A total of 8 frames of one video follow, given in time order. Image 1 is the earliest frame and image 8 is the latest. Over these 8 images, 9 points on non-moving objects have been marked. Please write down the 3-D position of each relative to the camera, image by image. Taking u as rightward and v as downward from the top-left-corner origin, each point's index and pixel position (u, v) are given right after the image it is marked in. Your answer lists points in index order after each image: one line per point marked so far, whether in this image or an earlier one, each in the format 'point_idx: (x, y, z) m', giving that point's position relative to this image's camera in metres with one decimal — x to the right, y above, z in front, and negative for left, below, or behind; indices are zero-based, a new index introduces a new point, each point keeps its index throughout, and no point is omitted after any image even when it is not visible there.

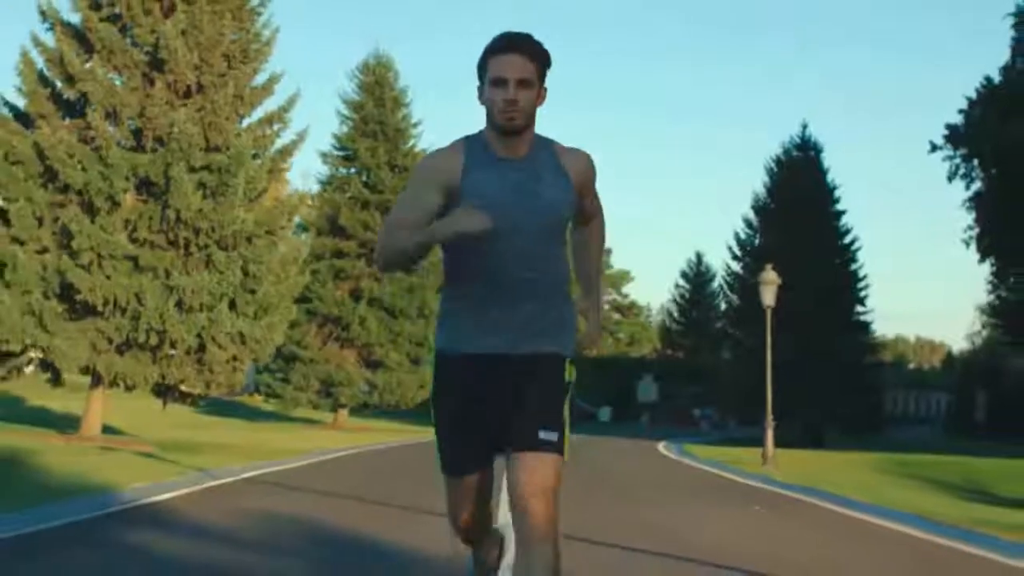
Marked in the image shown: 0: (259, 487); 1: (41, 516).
0: (-2.8, -2.4, +17.3) m
1: (-4.6, -2.2, +13.9) m
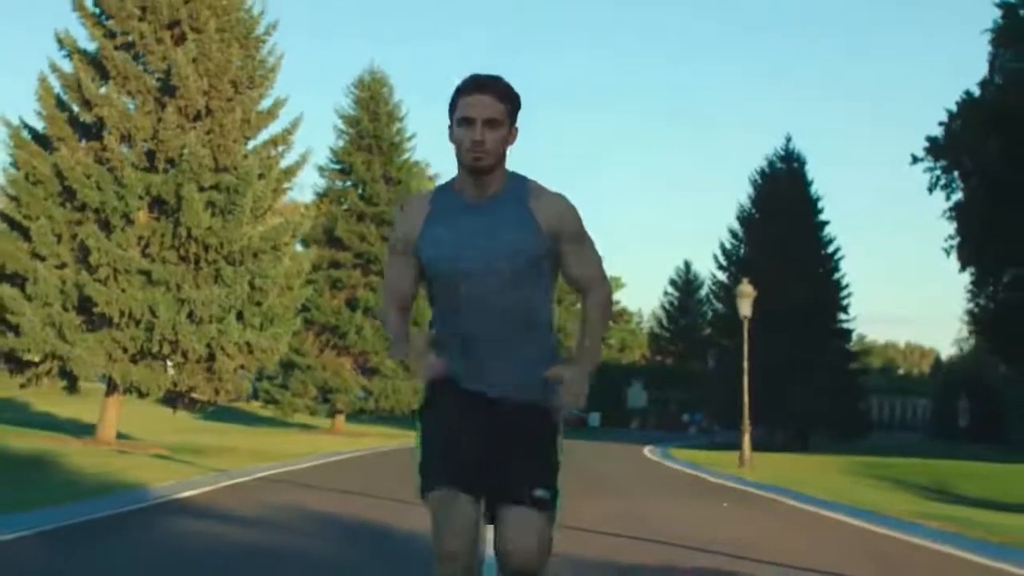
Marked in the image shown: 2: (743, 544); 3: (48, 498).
0: (-3.0, -2.6, +19.1) m
1: (-4.7, -2.4, +15.7) m
2: (+2.7, -2.8, +16.5) m
3: (-5.5, -2.4, +16.9) m
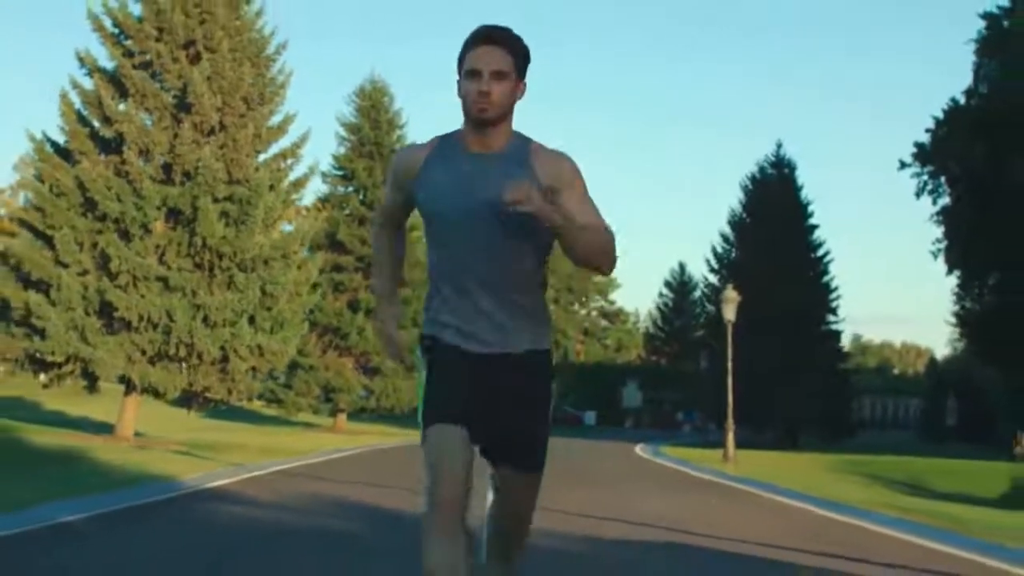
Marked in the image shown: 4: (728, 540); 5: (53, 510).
0: (-3.0, -2.7, +20.9) m
1: (-4.7, -2.5, +17.5) m
2: (+2.6, -3.0, +18.3) m
3: (-5.6, -2.5, +18.7) m
4: (+2.4, -2.7, +16.0) m
5: (-5.1, -2.5, +16.6) m
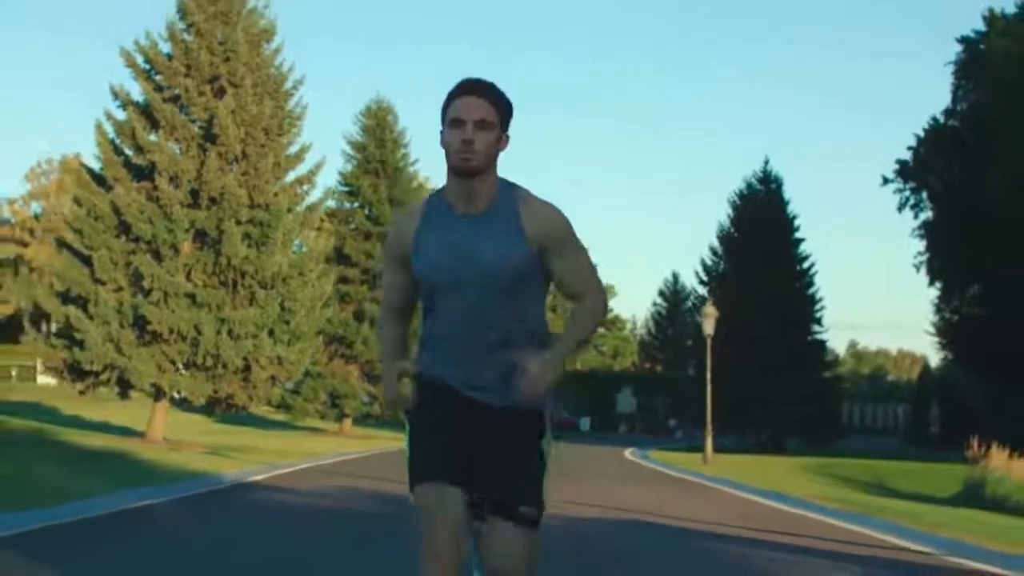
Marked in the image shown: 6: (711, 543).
0: (-3.1, -3.0, +23.9) m
1: (-4.8, -2.8, +20.5) m
2: (+2.6, -3.3, +21.3) m
3: (-5.6, -2.8, +21.7) m
4: (+2.4, -3.0, +19.0) m
5: (-5.1, -2.8, +19.6) m
6: (+2.3, -2.9, +16.8) m
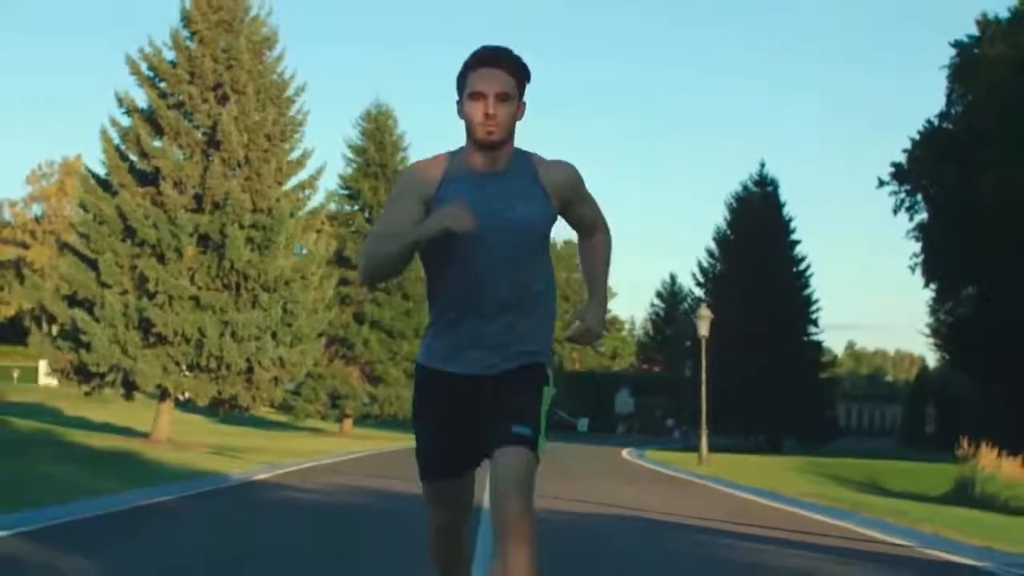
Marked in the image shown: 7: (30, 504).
0: (-3.1, -3.1, +24.6) m
1: (-4.8, -2.9, +21.2) m
2: (+2.6, -3.4, +22.0) m
3: (-5.7, -2.9, +22.4) m
4: (+2.4, -3.1, +19.7) m
5: (-5.2, -2.8, +20.2) m
6: (+2.3, -2.9, +17.4) m
7: (-6.2, -2.8, +18.8) m
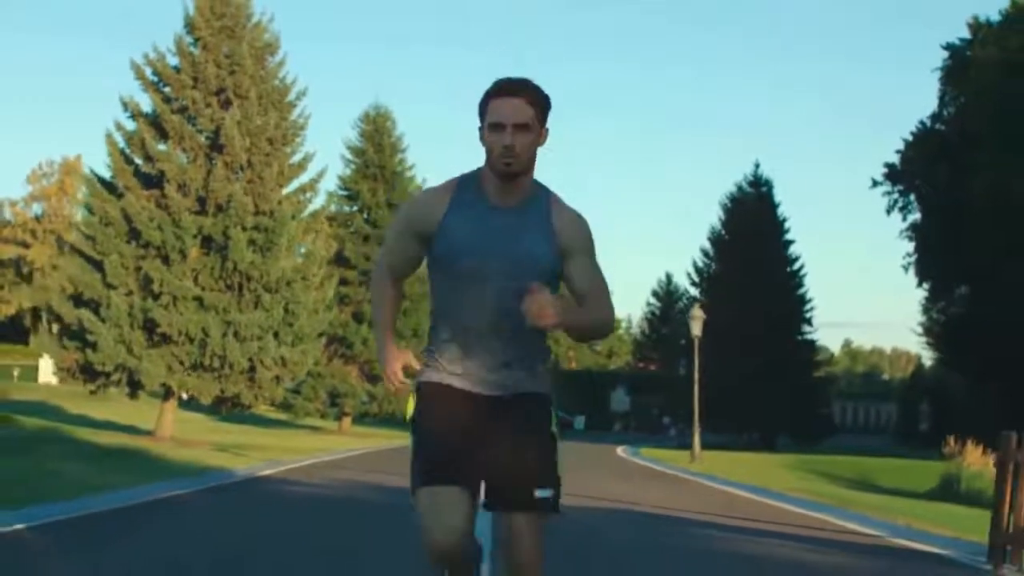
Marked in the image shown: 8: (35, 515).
0: (-3.2, -3.1, +25.4) m
1: (-4.9, -2.9, +22.0) m
2: (+2.5, -3.4, +22.8) m
3: (-5.7, -3.0, +23.2) m
4: (+2.3, -3.1, +20.5) m
5: (-5.2, -2.9, +21.0) m
6: (+2.2, -3.0, +18.2) m
7: (-6.2, -2.8, +19.6) m
8: (-5.9, -2.8, +18.3) m
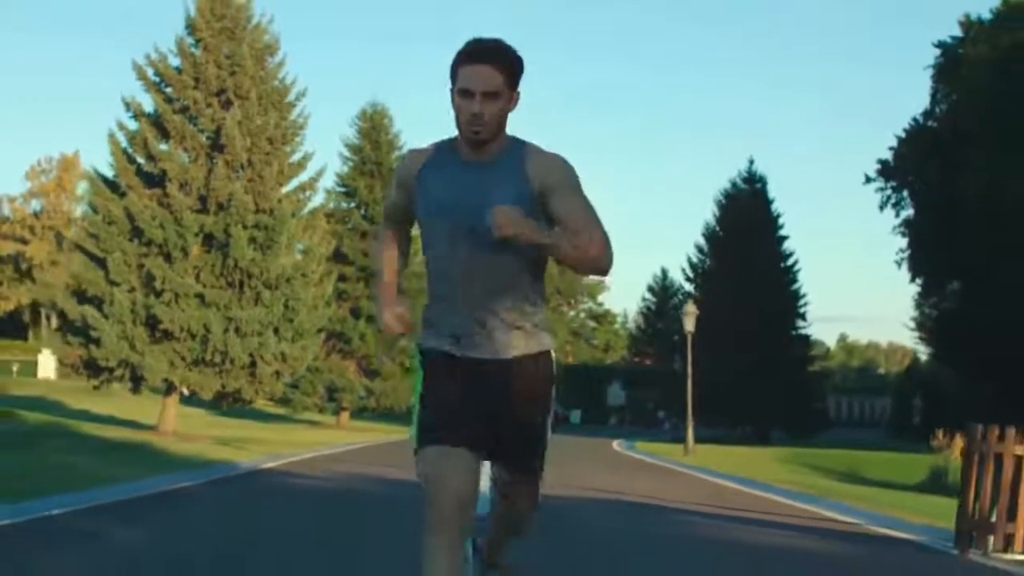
0: (-3.2, -3.1, +26.0) m
1: (-4.9, -2.9, +22.6) m
2: (+2.4, -3.4, +23.5) m
3: (-5.8, -2.9, +23.8) m
4: (+2.2, -3.1, +21.2) m
5: (-5.3, -2.9, +21.7) m
6: (+2.2, -2.9, +18.9) m
7: (-6.3, -2.8, +20.3) m
8: (-6.0, -2.8, +18.9) m
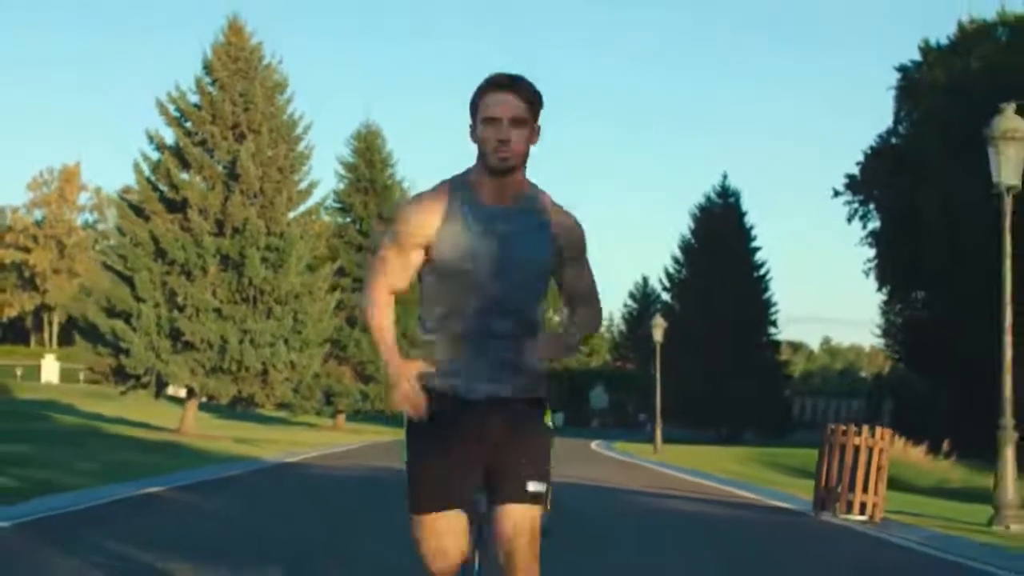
0: (-3.5, -3.5, +30.2) m
1: (-5.2, -3.3, +26.8) m
2: (+2.2, -3.8, +27.7) m
3: (-6.1, -3.3, +28.0) m
4: (+2.0, -3.5, +25.4) m
5: (-5.5, -3.3, +25.8) m
6: (+2.0, -3.3, +23.1) m
7: (-6.5, -3.2, +24.4) m
8: (-6.2, -3.2, +23.1) m
